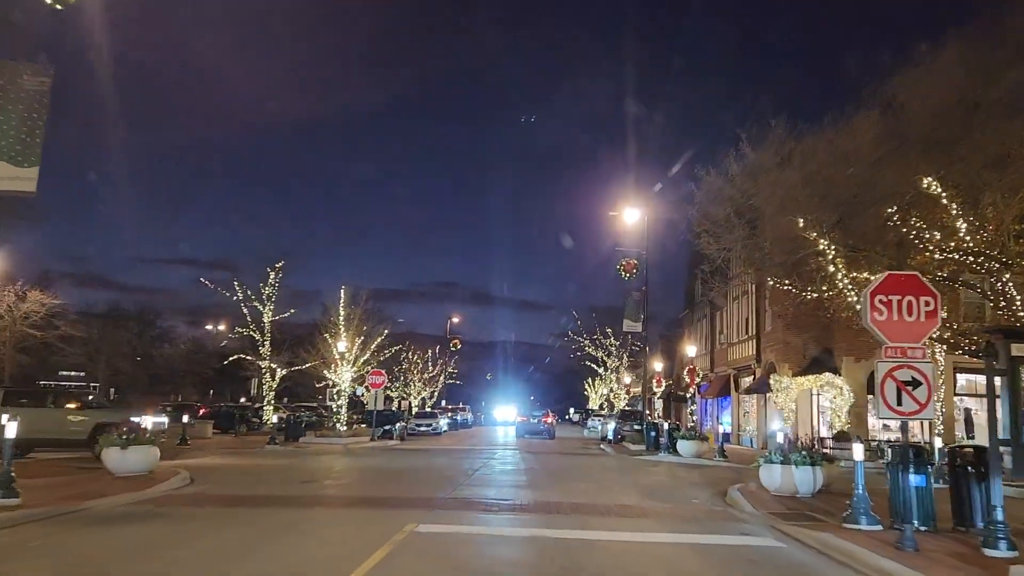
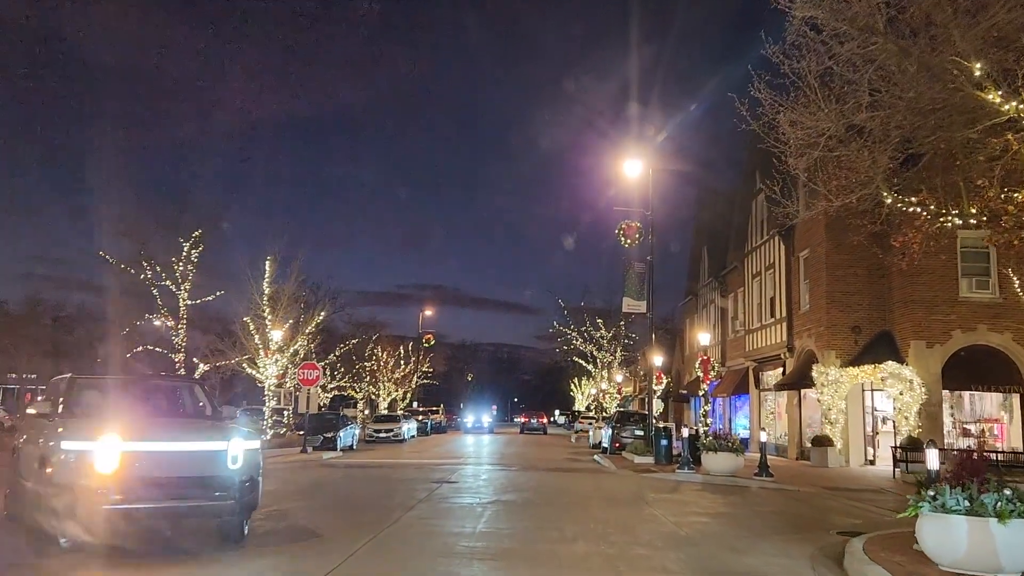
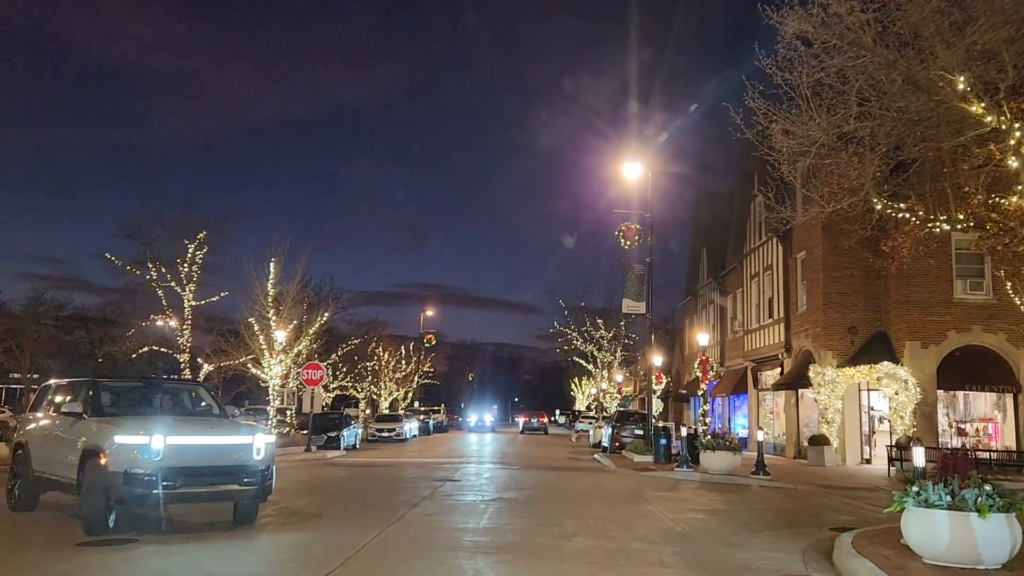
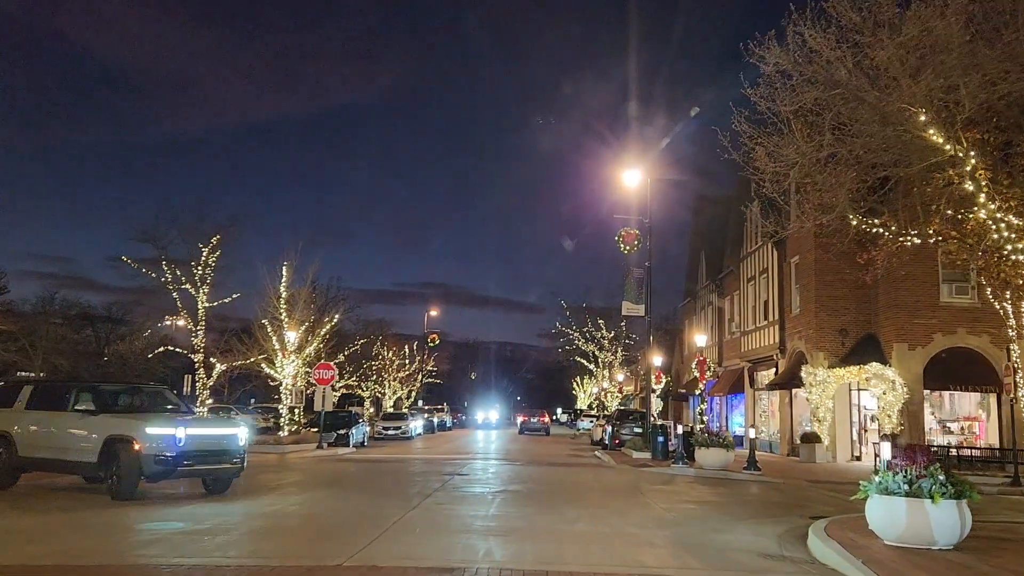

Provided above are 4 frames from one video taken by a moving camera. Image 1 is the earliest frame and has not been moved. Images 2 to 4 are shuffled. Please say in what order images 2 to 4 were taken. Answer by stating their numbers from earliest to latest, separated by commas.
4, 3, 2
